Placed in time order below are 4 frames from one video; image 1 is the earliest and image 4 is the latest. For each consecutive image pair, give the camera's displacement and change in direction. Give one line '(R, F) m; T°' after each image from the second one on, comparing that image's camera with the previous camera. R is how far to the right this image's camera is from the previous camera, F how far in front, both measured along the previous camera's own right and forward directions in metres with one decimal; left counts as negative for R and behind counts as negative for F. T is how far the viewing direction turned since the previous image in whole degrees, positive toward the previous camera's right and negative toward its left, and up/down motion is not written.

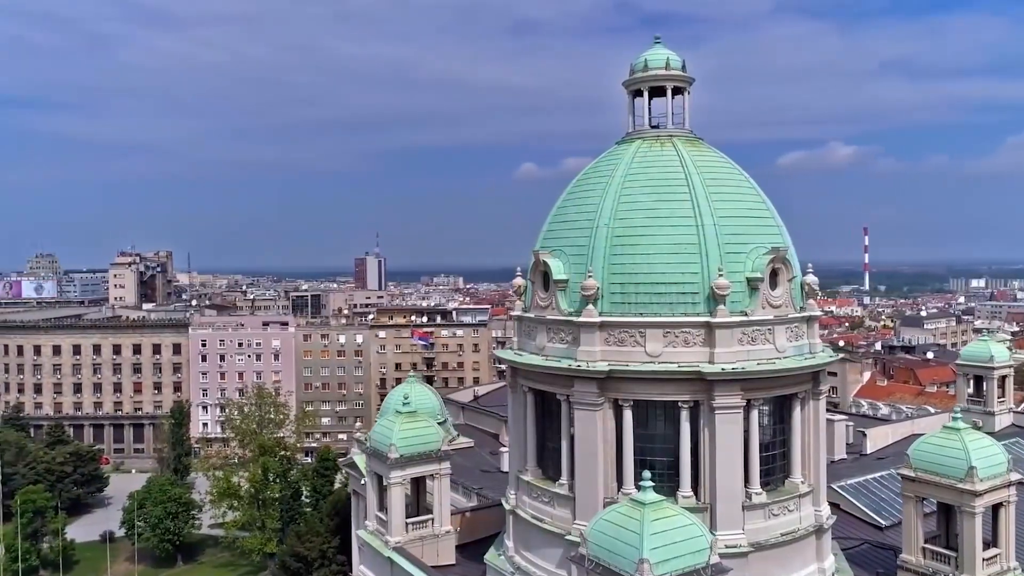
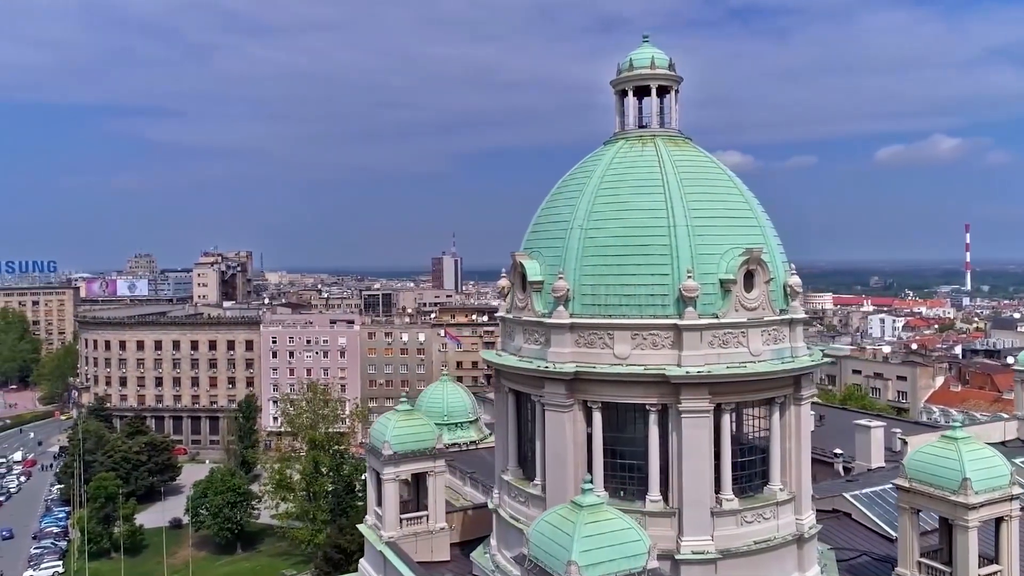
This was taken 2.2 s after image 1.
(+2.8, 0.0) m; -6°
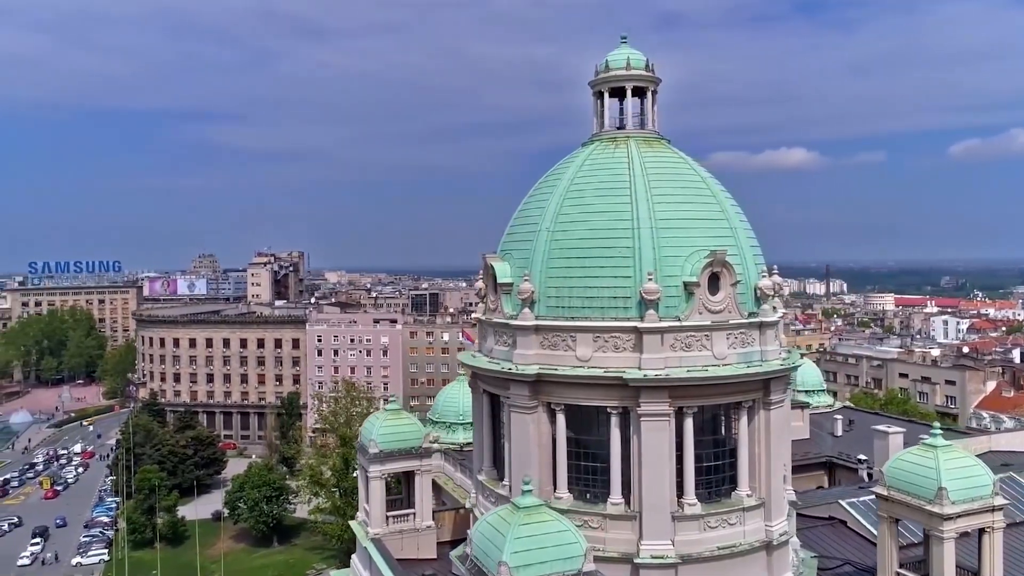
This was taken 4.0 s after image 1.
(+2.3, -0.1) m; -4°
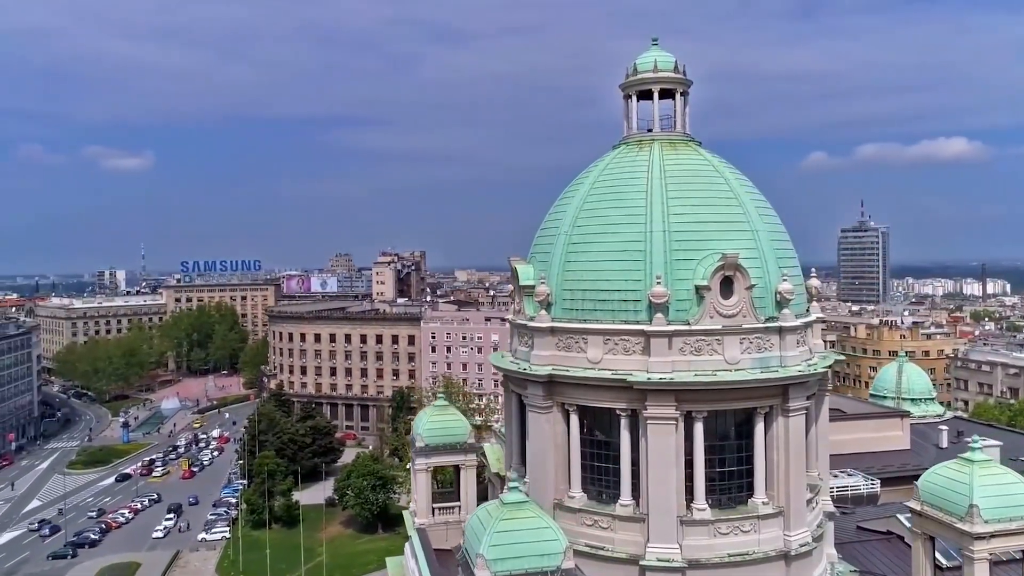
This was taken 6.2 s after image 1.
(+2.9, -0.3) m; -9°
